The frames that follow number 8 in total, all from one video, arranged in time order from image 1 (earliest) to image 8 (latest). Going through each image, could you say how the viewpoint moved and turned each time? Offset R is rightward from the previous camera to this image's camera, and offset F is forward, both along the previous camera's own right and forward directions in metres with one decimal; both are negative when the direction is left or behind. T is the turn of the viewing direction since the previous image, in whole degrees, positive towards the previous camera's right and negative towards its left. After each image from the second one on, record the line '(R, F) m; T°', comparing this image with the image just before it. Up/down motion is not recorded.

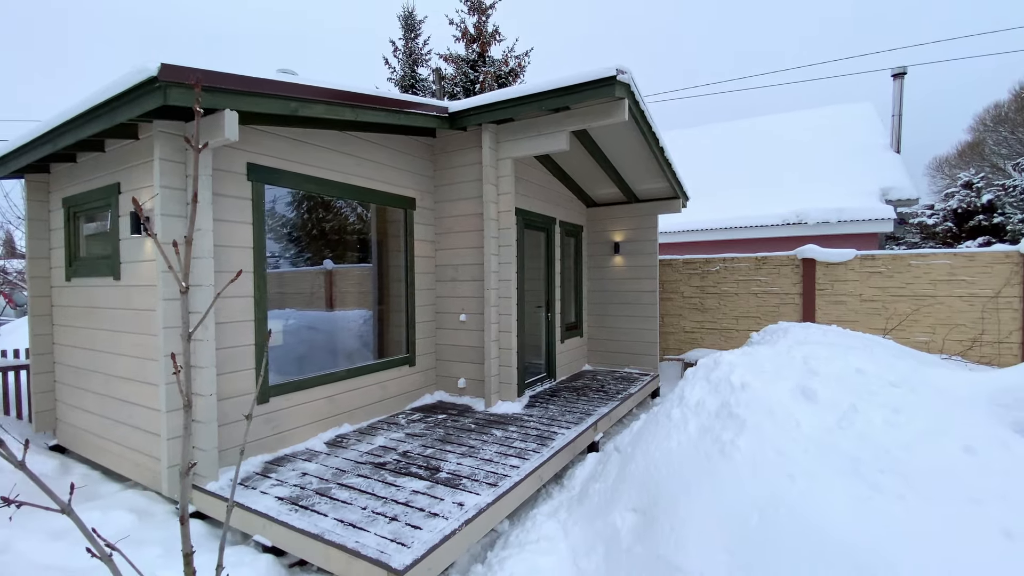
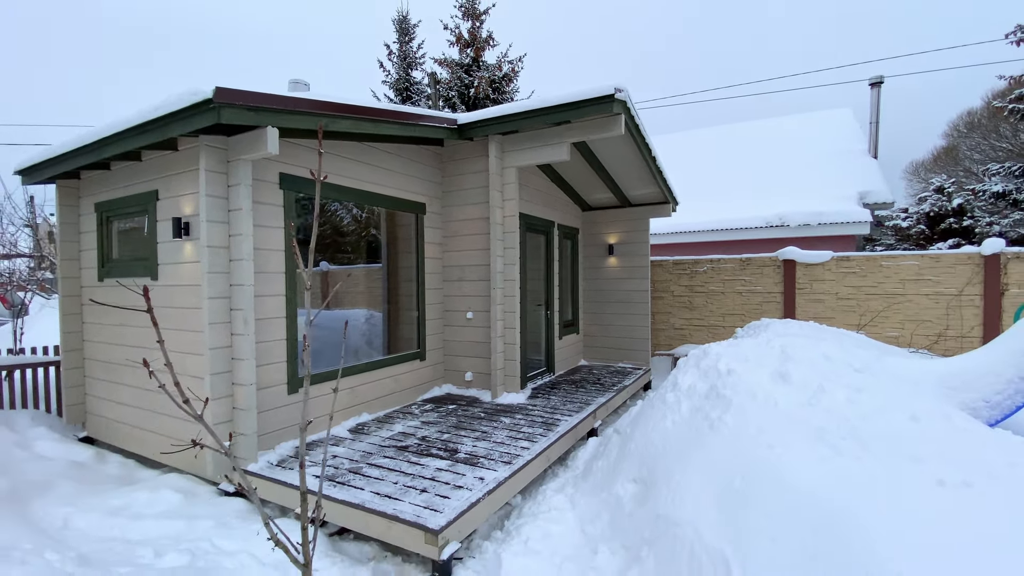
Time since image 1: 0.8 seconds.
(-0.2, -0.3) m; +1°
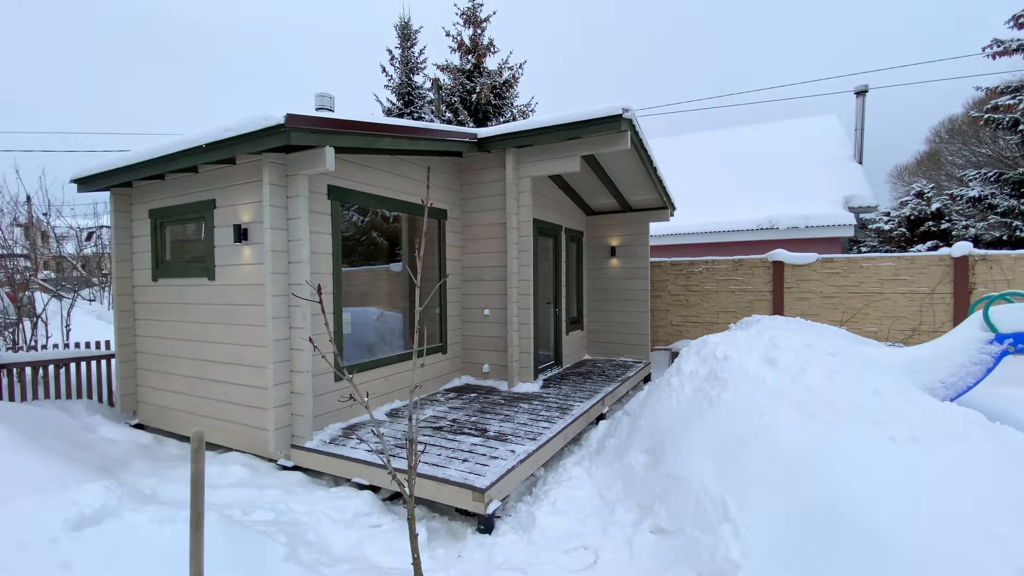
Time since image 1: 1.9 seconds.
(-0.2, -0.5) m; +1°
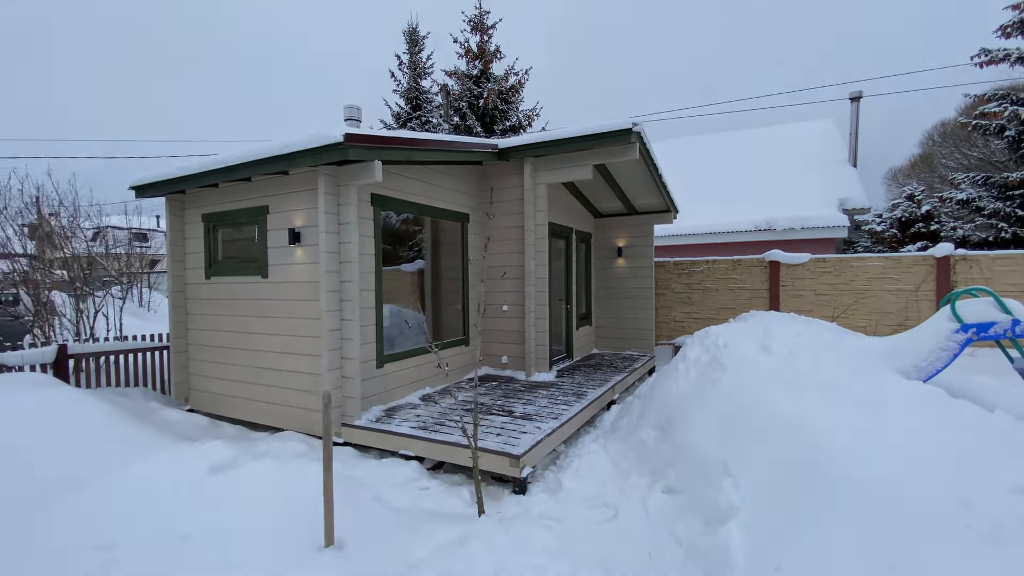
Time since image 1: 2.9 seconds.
(-0.2, -0.5) m; 0°
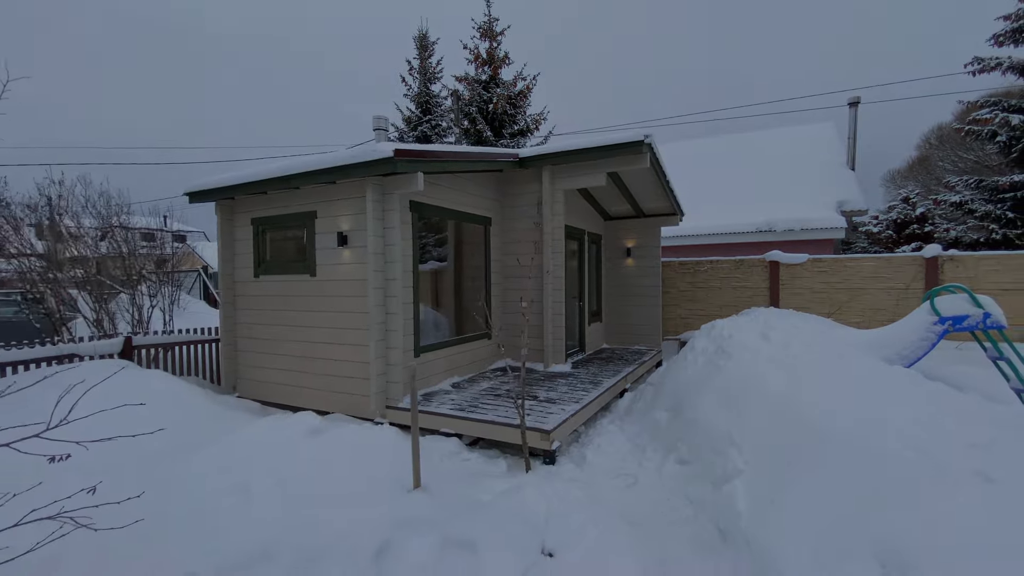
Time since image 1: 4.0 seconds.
(-0.2, -0.5) m; 0°
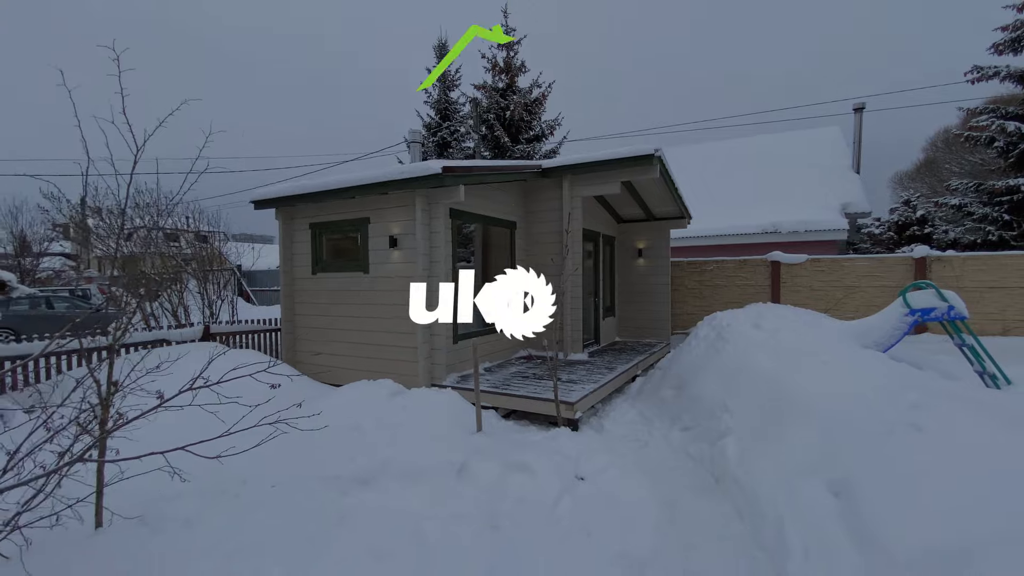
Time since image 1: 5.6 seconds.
(-0.2, -0.8) m; -1°
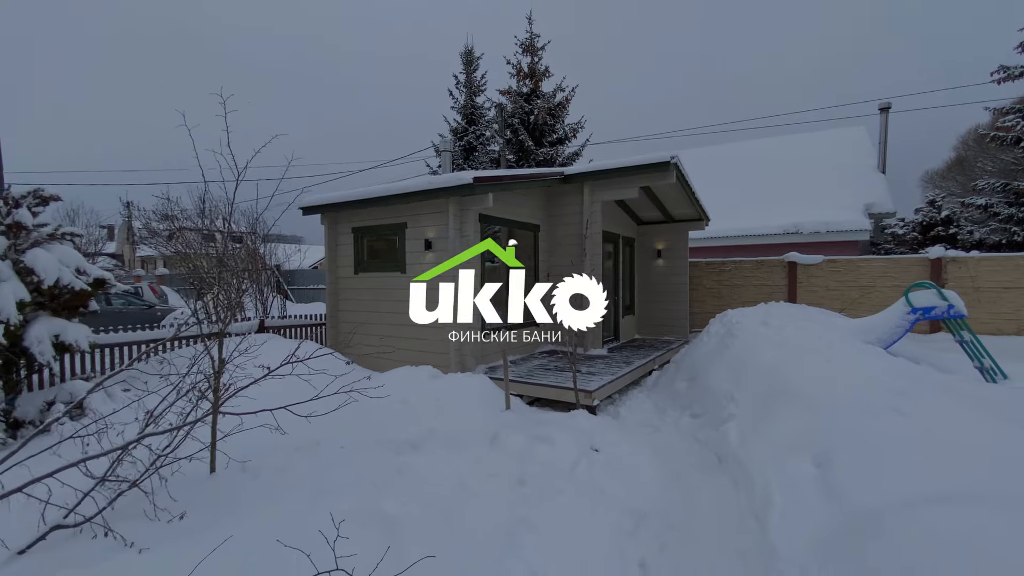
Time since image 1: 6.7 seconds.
(0.0, -0.5) m; -3°
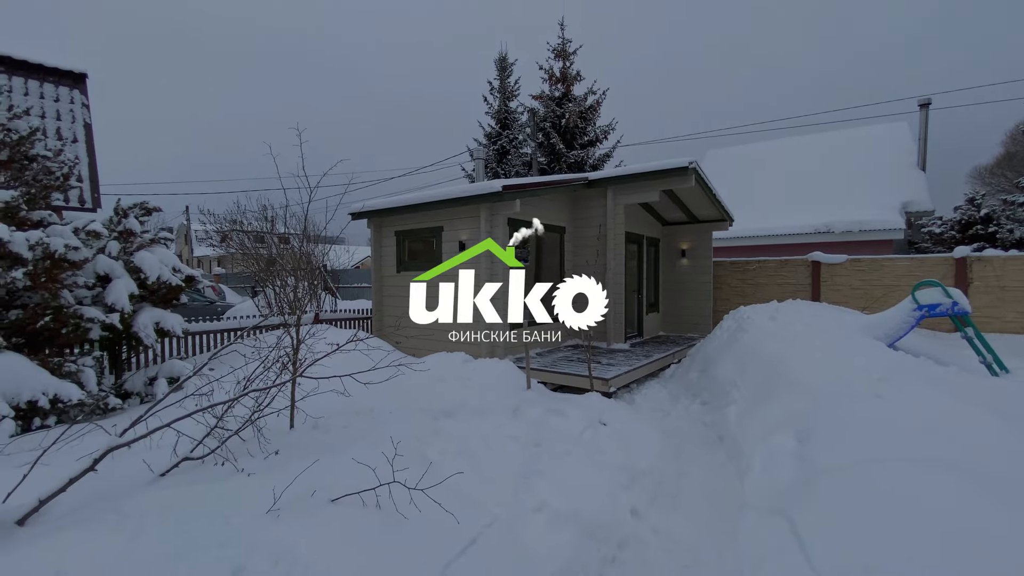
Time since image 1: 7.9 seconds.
(+0.1, -0.6) m; -4°
